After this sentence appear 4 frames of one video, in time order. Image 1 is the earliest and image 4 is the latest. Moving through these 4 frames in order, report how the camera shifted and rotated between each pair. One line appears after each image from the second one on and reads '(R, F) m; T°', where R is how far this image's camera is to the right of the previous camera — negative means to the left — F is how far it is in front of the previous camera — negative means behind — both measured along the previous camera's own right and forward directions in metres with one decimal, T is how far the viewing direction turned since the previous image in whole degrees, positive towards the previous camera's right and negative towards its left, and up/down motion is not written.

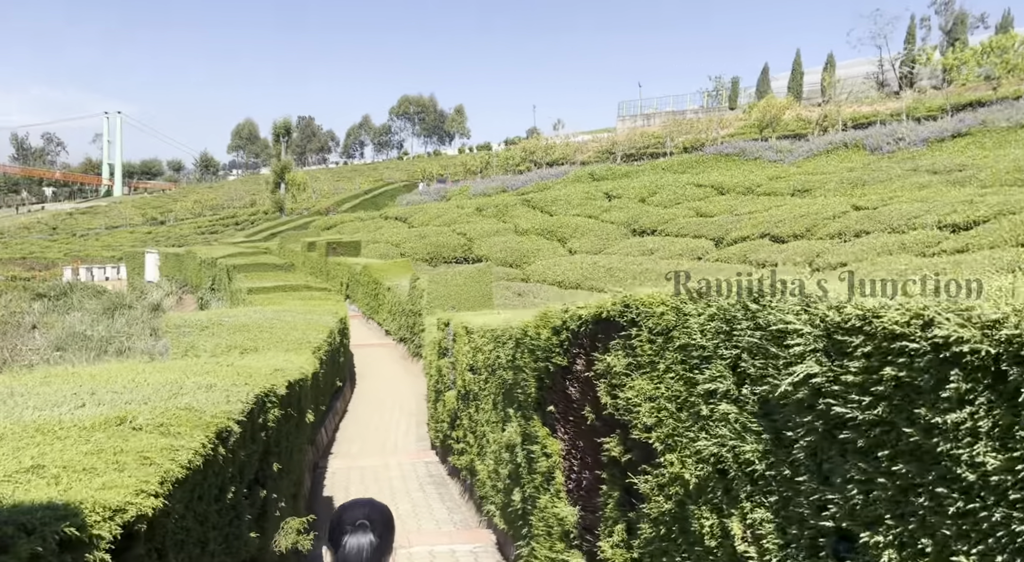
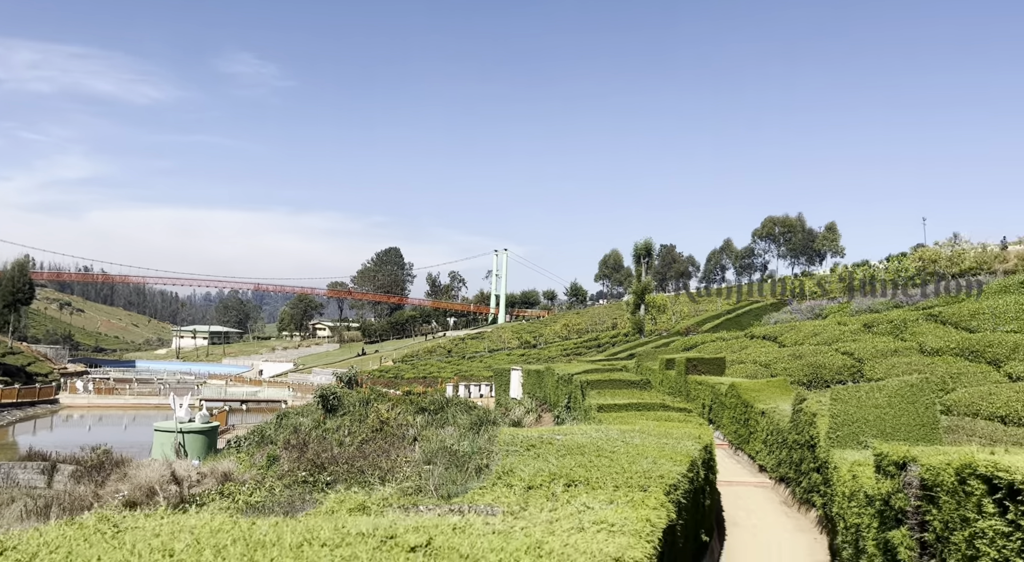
(-0.7, +3.2) m; -22°
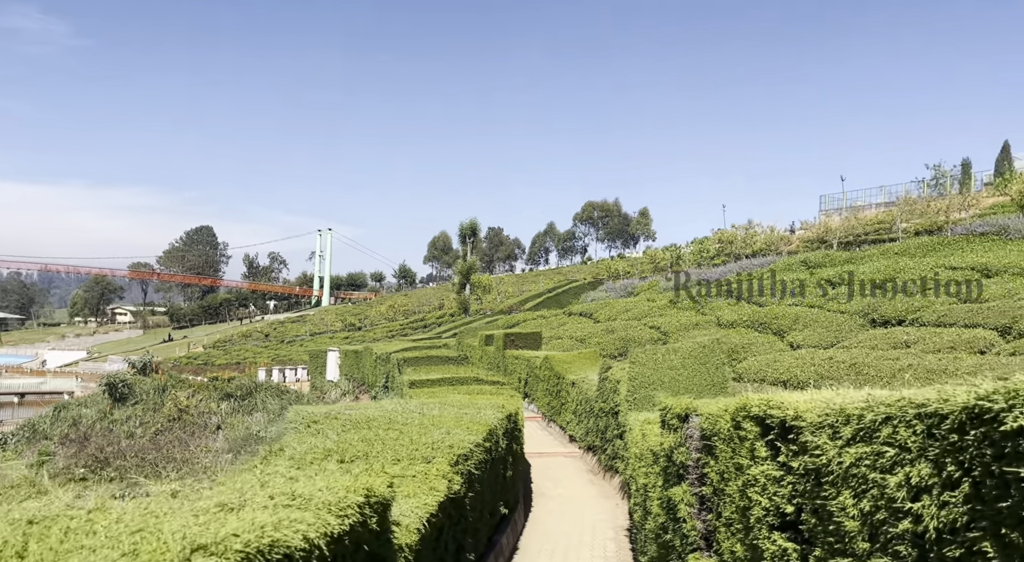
(+0.4, +0.5) m; +10°
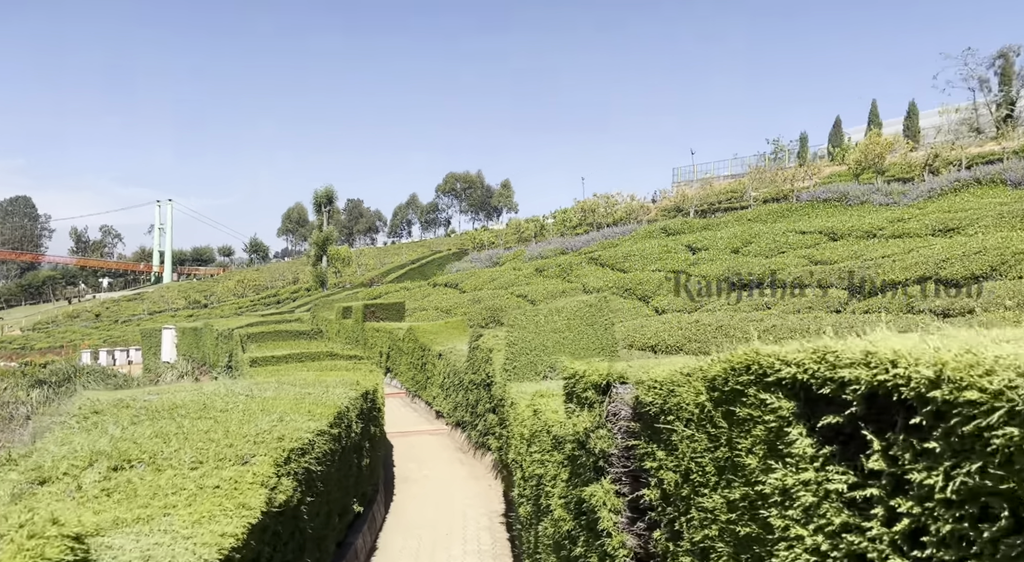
(+0.1, +1.4) m; +9°
